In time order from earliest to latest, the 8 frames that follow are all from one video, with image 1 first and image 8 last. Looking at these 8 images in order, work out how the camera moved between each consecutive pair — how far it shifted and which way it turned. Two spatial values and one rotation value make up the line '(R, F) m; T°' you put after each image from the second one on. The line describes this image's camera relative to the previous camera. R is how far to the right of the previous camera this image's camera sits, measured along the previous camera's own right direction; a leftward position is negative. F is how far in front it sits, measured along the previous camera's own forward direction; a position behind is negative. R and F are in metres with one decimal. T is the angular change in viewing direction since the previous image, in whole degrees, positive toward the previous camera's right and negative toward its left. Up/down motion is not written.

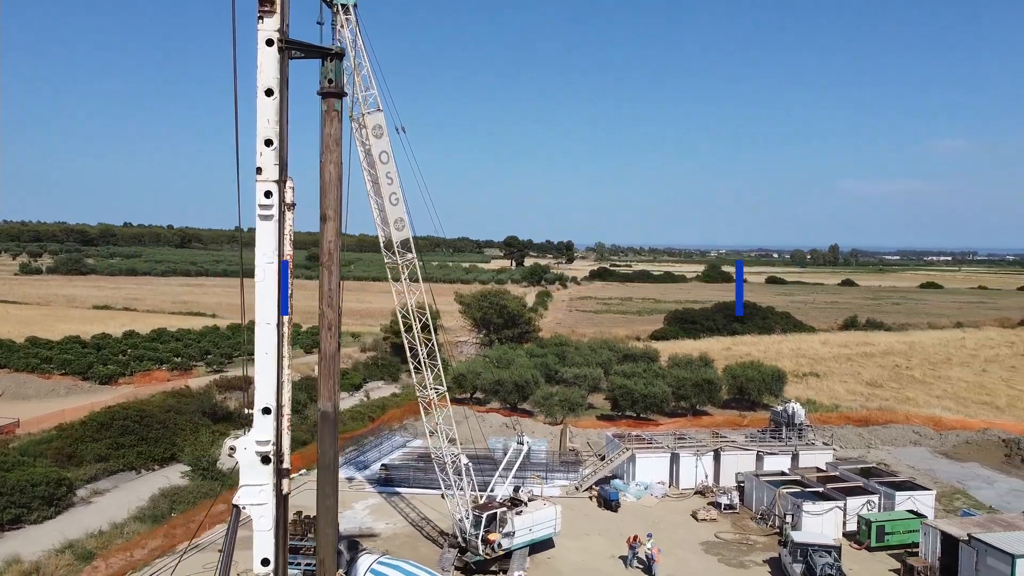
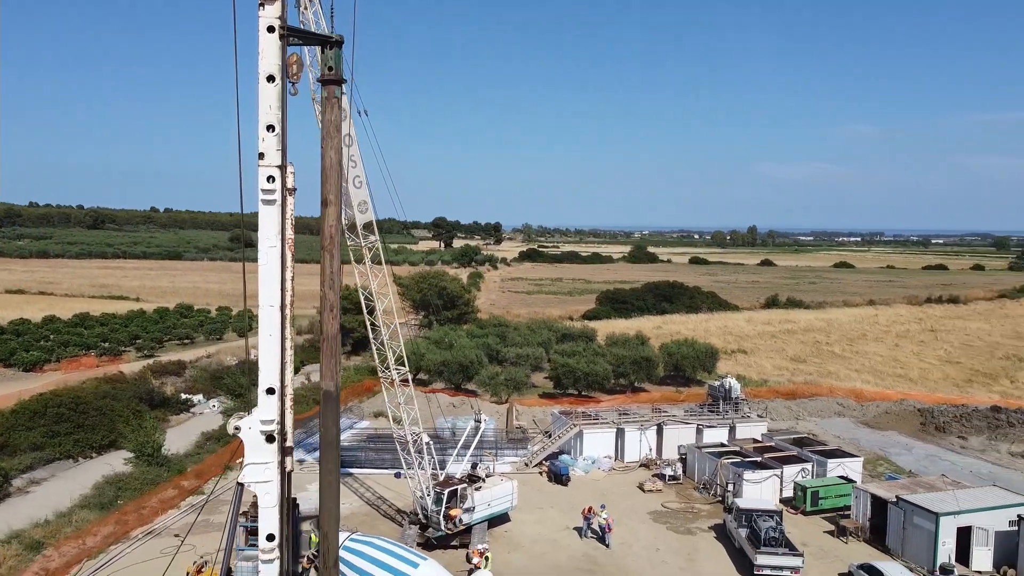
(-0.9, -0.4) m; +5°
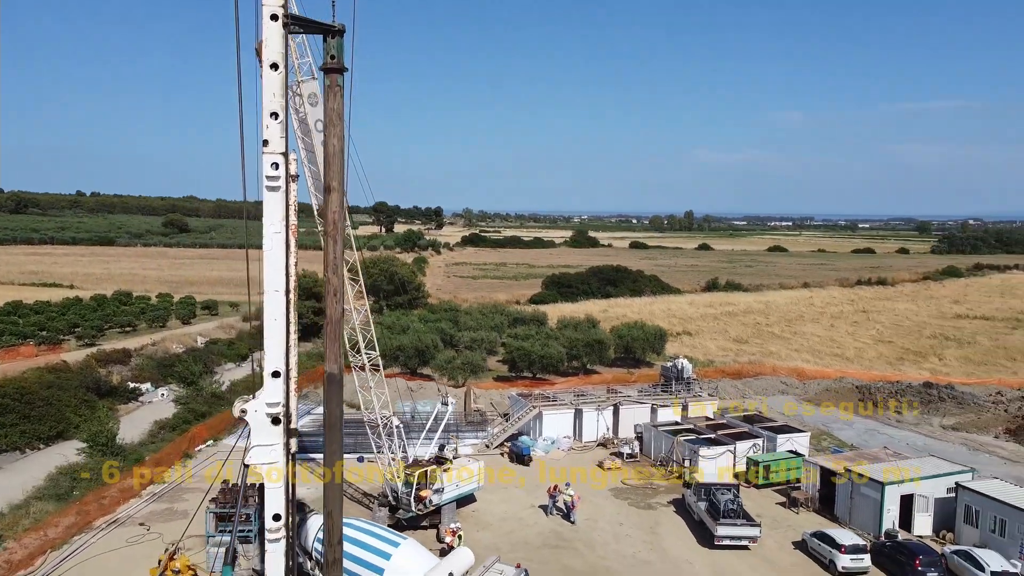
(-0.8, -0.4) m; +4°
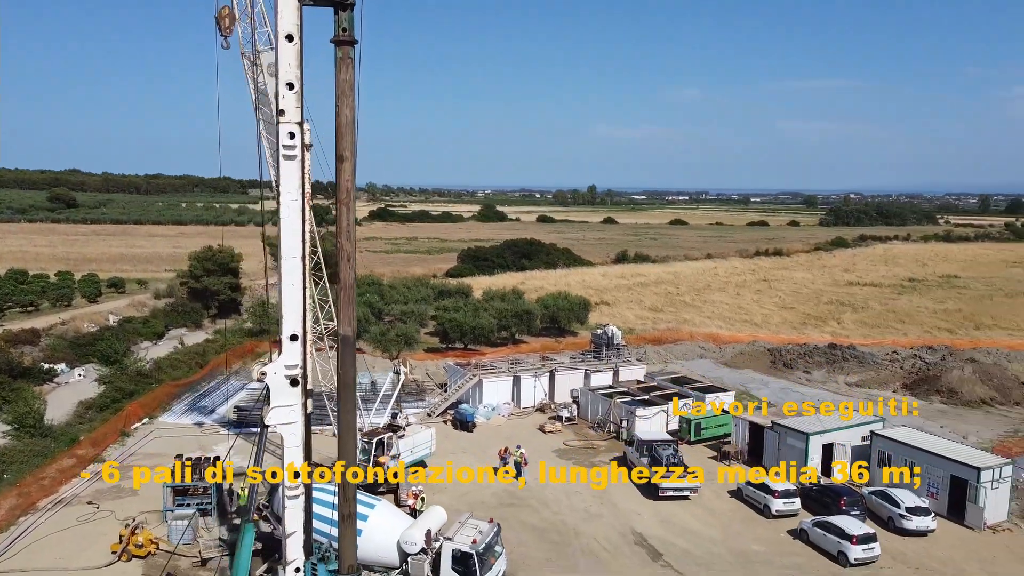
(-1.4, -0.6) m; +7°
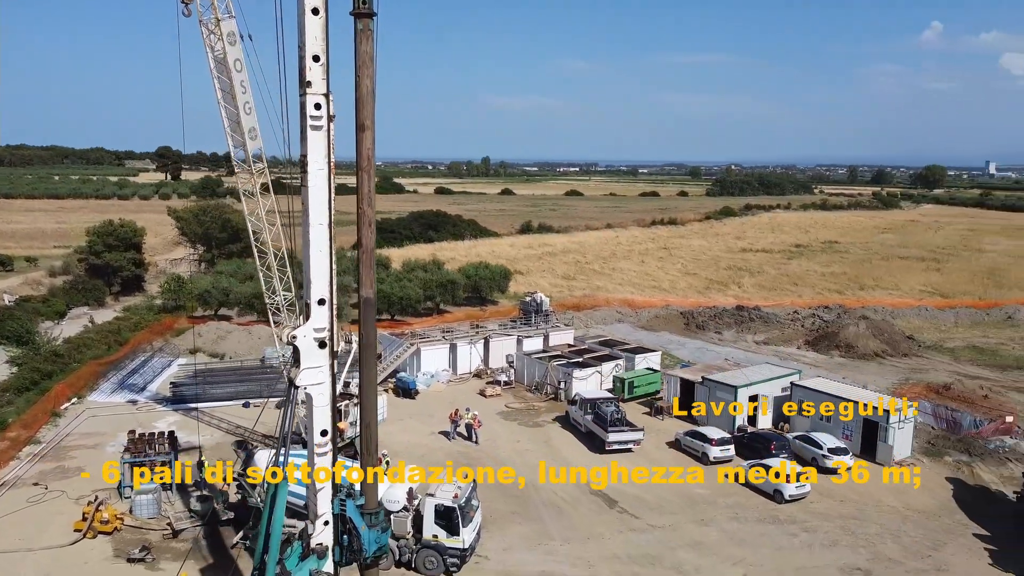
(-1.7, -0.7) m; +8°
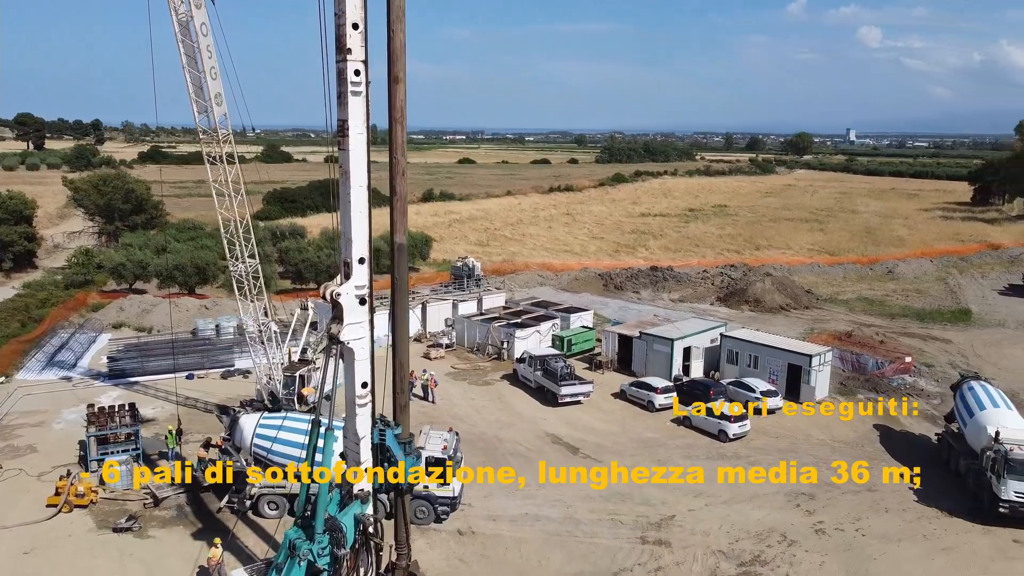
(-2.0, -0.7) m; +8°
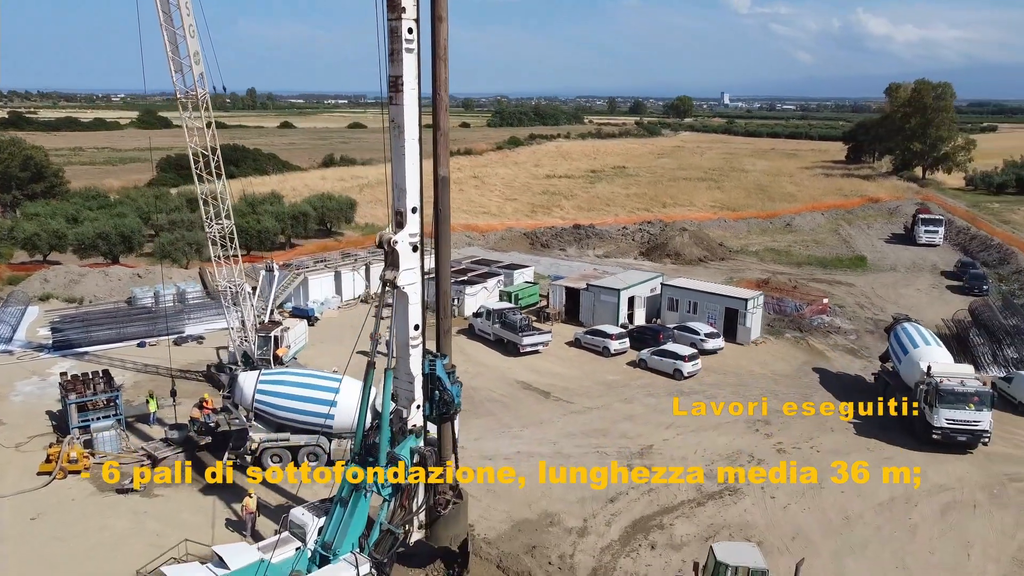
(-2.4, -0.8) m; +8°
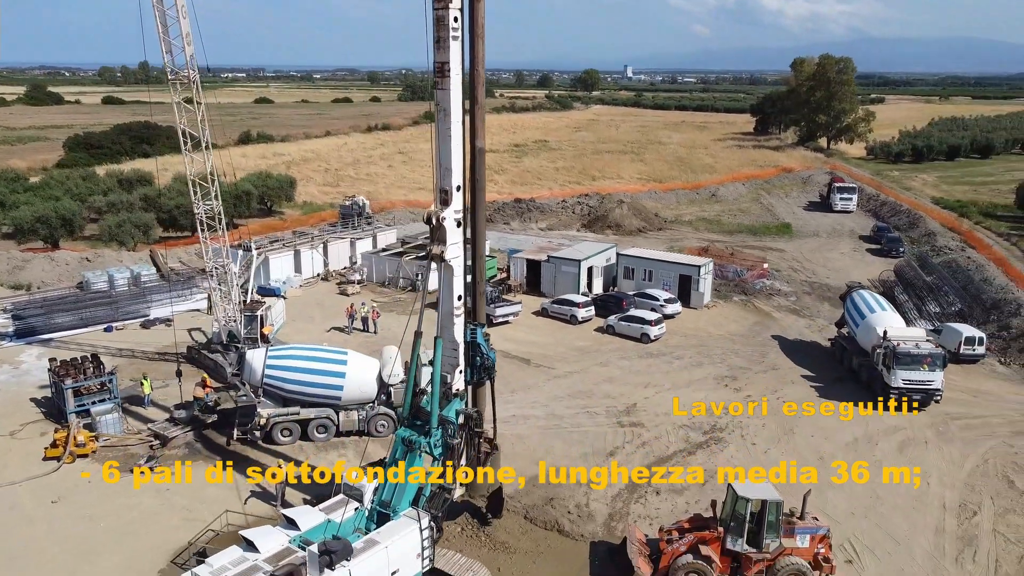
(-2.1, -0.9) m; +6°
